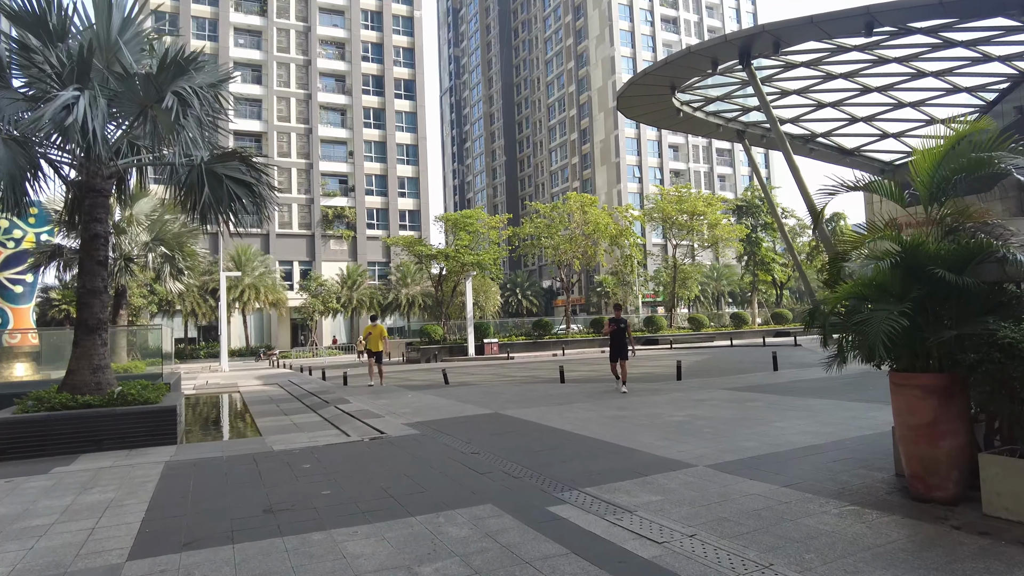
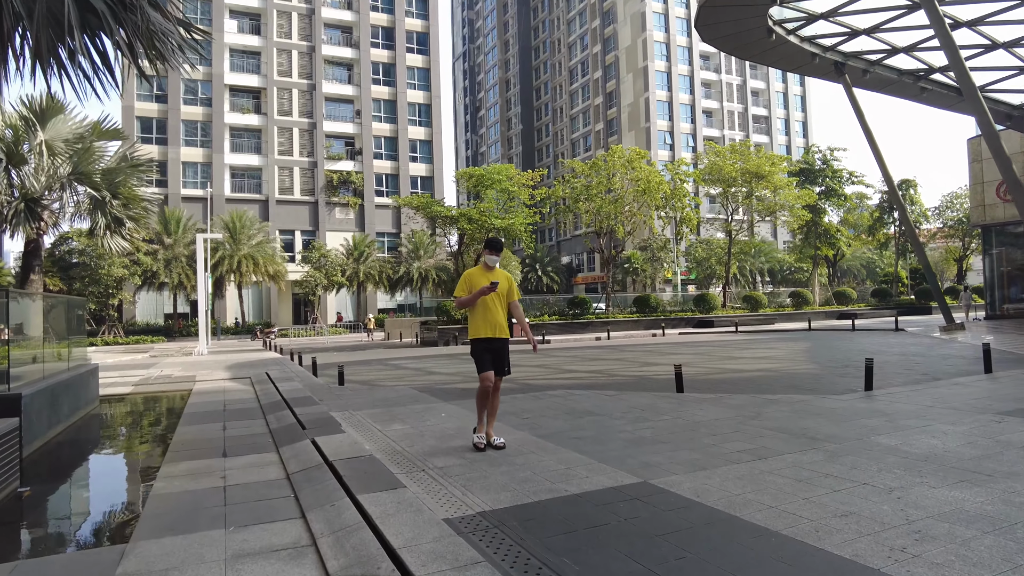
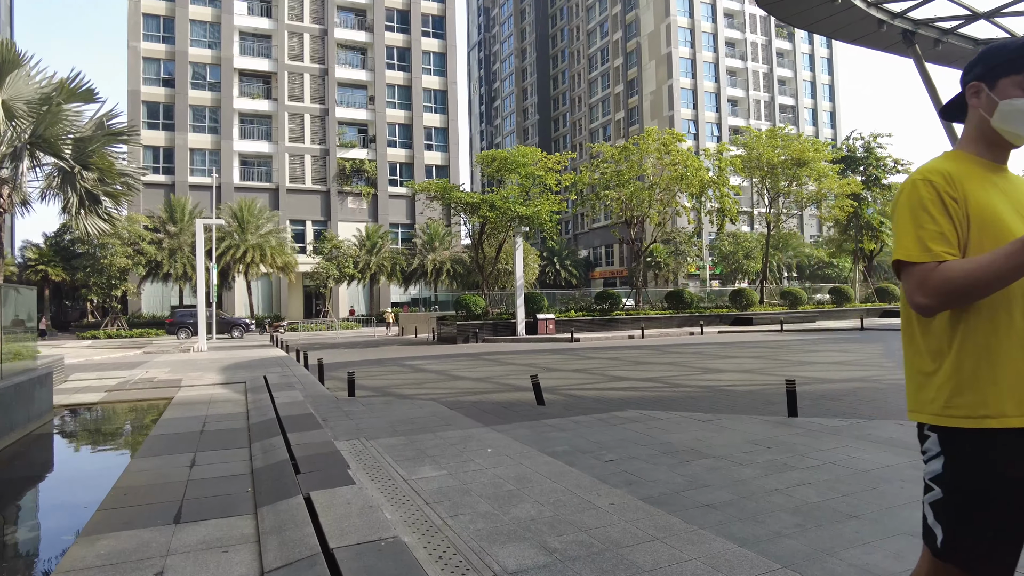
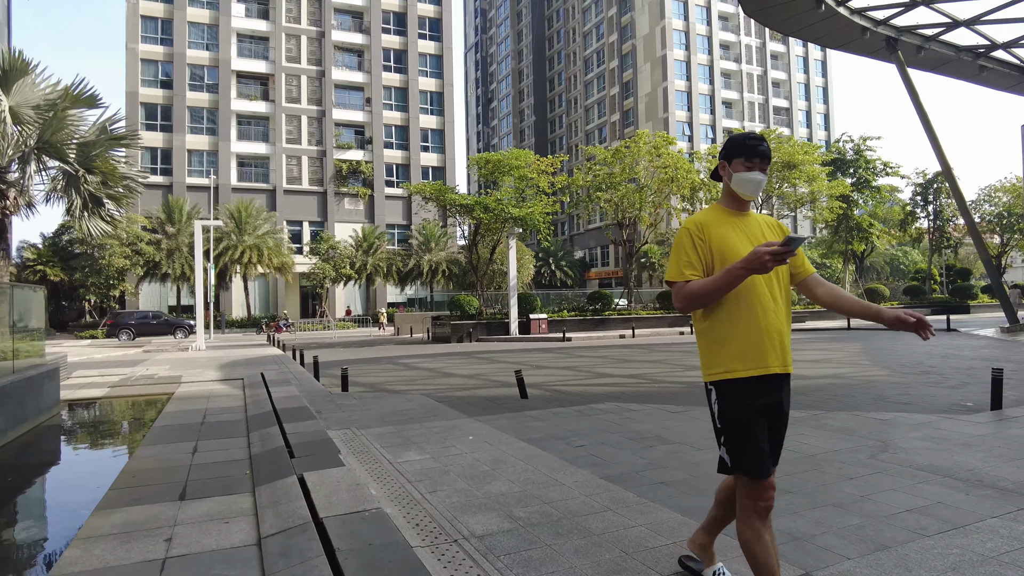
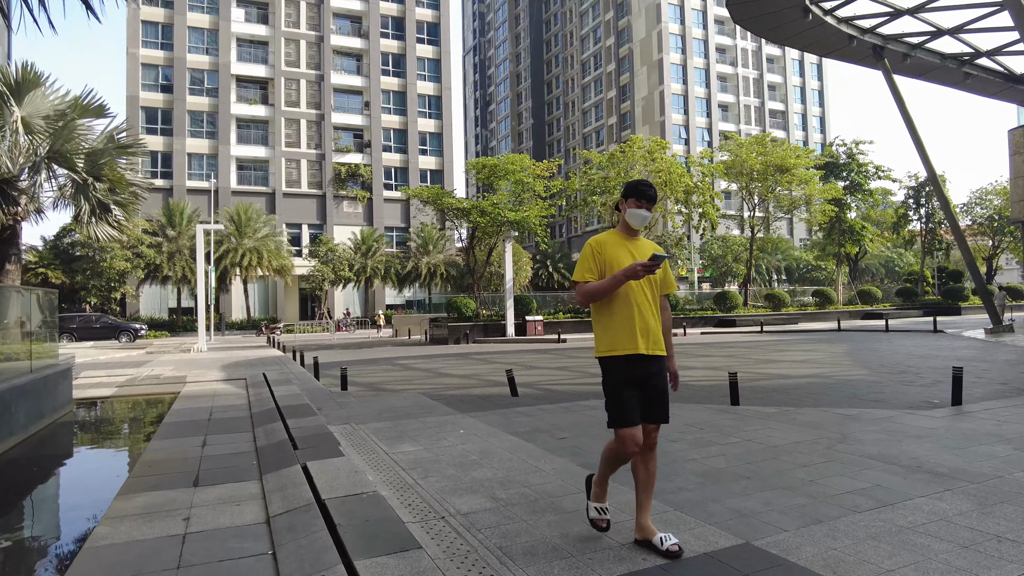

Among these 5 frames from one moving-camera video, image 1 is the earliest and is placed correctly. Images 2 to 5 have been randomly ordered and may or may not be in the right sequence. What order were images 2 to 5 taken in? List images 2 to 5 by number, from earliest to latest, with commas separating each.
2, 5, 4, 3
